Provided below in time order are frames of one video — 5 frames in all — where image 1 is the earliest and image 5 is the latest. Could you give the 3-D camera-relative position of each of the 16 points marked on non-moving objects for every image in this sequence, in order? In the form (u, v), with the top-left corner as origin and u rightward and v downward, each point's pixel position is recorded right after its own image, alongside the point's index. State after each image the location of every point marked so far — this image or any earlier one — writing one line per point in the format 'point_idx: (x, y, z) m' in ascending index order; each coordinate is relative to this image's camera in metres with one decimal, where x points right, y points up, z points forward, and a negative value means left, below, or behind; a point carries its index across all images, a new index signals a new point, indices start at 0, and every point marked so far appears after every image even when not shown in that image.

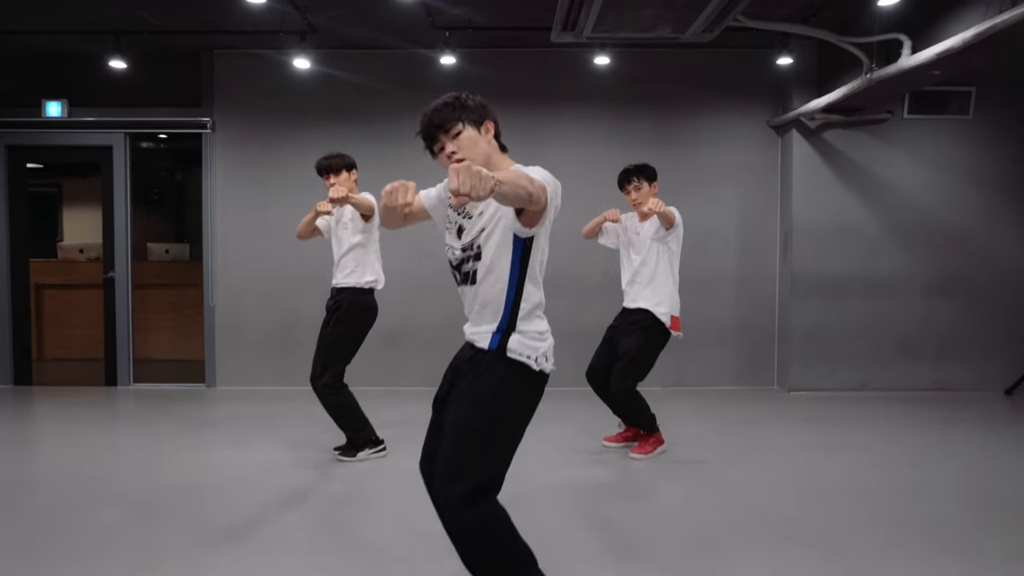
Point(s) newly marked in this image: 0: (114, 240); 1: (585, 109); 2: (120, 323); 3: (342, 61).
0: (-1.8, +0.2, +4.5) m
1: (+0.3, +0.8, +4.5) m
2: (-1.8, -0.2, +4.5) m
3: (-0.7, +1.0, +4.4) m
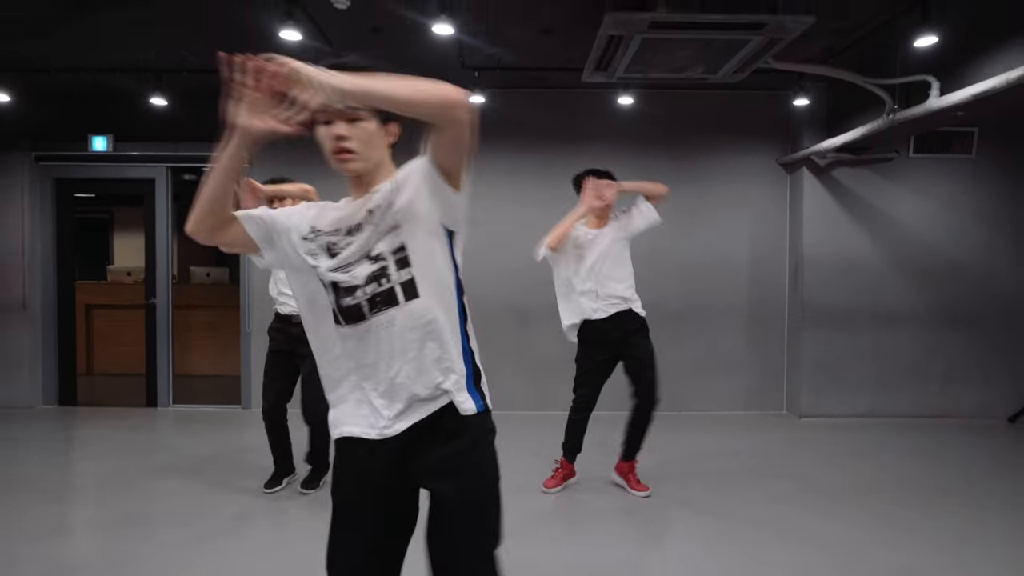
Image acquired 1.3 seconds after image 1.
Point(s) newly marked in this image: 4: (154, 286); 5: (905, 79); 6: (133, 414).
0: (-1.7, +0.1, +4.7) m
1: (+0.4, +0.7, +4.6) m
2: (-1.7, -0.3, +4.8) m
3: (-0.6, +0.9, +4.6) m
4: (-1.7, 0.0, +4.8) m
5: (+1.3, +0.7, +3.2) m
6: (-1.8, -0.6, +4.6) m
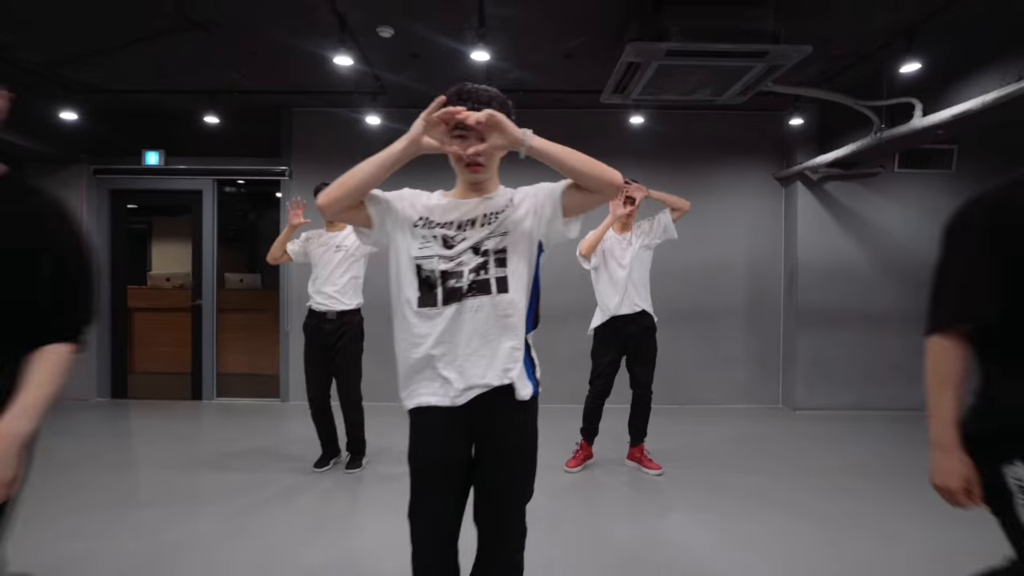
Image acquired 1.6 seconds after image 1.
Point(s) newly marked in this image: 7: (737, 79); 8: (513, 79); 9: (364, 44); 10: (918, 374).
0: (-1.6, +0.1, +5.1) m
1: (+0.5, +0.7, +5.0) m
2: (-1.6, -0.3, +5.1) m
3: (-0.5, +0.9, +5.0) m
4: (-1.6, 0.0, +5.1) m
5: (+1.4, +0.7, +3.6) m
6: (-1.7, -0.6, +5.0) m
7: (+0.7, +0.7, +3.2) m
8: (0.0, +0.9, +4.1) m
9: (-0.5, +0.9, +3.5) m
10: (+2.0, -0.4, +4.9) m
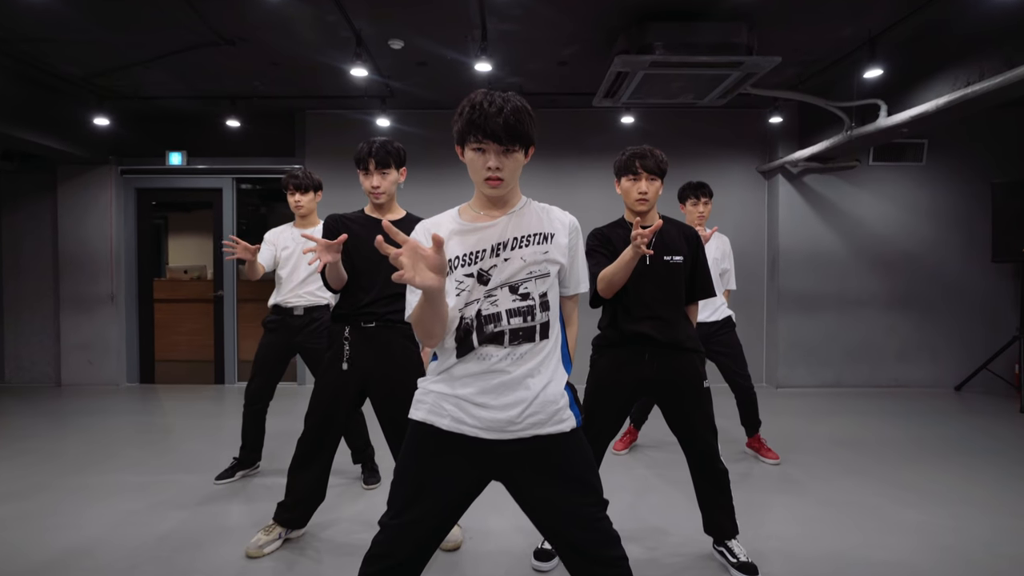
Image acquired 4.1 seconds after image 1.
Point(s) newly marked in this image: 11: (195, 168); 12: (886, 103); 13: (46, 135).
0: (-1.6, +0.1, +5.5) m
1: (+0.5, +0.7, +5.4) m
2: (-1.6, -0.2, +5.5) m
3: (-0.5, +0.9, +5.3) m
4: (-1.6, 0.0, +5.5) m
5: (+1.4, +0.7, +4.0) m
6: (-1.7, -0.6, +5.3) m
7: (+0.7, +0.7, +3.6) m
8: (0.0, +0.9, +4.4) m
9: (-0.5, +0.9, +3.8) m
10: (+2.0, -0.3, +5.3) m
11: (-1.7, +0.7, +5.4) m
12: (+1.5, +0.7, +3.9) m
13: (-2.1, +0.7, +4.5) m
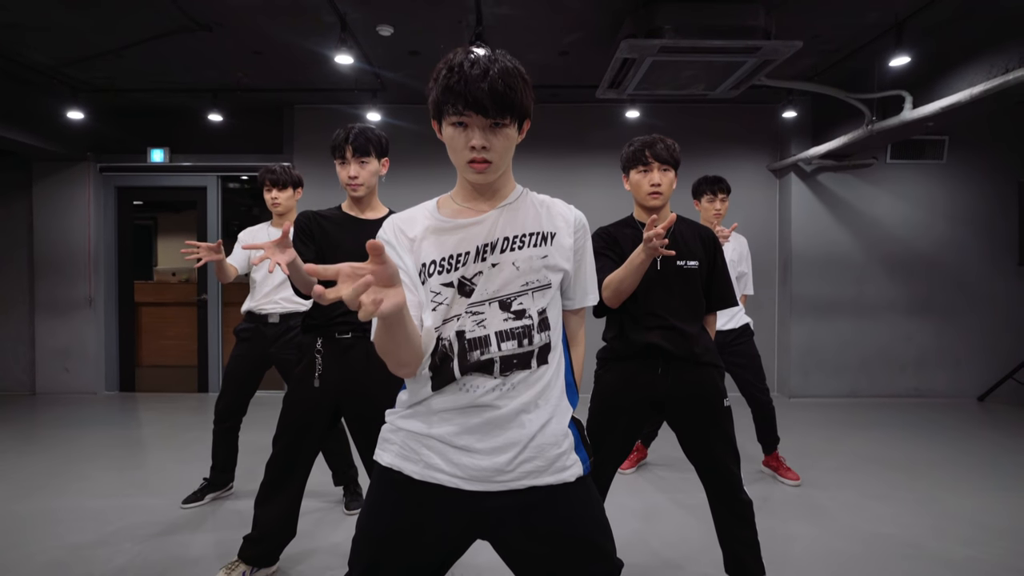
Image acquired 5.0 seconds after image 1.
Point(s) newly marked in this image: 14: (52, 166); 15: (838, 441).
0: (-1.6, +0.1, +5.2) m
1: (+0.5, +0.7, +5.1) m
2: (-1.6, -0.3, +5.2) m
3: (-0.5, +0.9, +5.0) m
4: (-1.6, 0.0, +5.2) m
5: (+1.4, +0.7, +3.7) m
6: (-1.7, -0.6, +5.1) m
7: (+0.7, +0.7, +3.3) m
8: (0.0, +0.9, +4.2) m
9: (-0.5, +0.9, +3.6) m
10: (+2.0, -0.4, +5.0) m
11: (-1.7, +0.6, +5.1) m
12: (+1.5, +0.7, +3.6) m
13: (-2.1, +0.7, +4.2) m
14: (-2.4, +0.6, +5.2) m
15: (+1.3, -0.6, +4.0) m
